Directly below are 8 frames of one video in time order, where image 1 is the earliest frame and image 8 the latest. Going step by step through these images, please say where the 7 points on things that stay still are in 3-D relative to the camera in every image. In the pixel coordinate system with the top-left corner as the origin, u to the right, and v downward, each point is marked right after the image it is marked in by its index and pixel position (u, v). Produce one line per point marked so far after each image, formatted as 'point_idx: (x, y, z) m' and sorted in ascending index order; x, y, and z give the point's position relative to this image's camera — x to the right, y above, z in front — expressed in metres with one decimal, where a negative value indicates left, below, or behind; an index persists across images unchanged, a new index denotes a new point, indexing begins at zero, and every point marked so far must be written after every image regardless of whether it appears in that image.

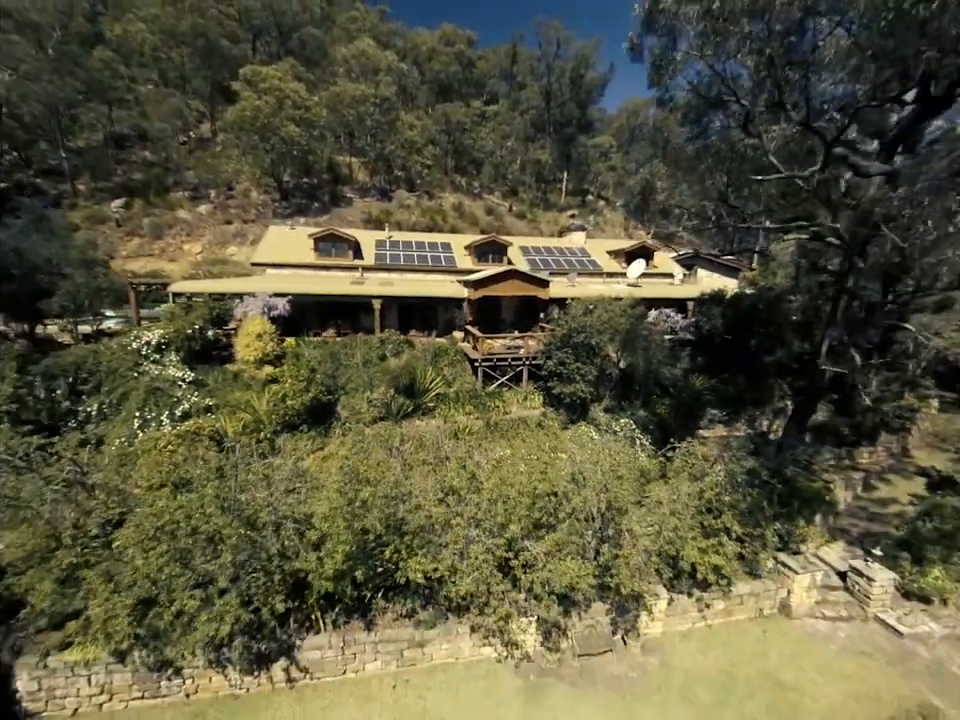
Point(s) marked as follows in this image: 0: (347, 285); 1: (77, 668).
0: (-4.4, +2.5, +16.6) m
1: (-6.0, -4.6, +7.4) m
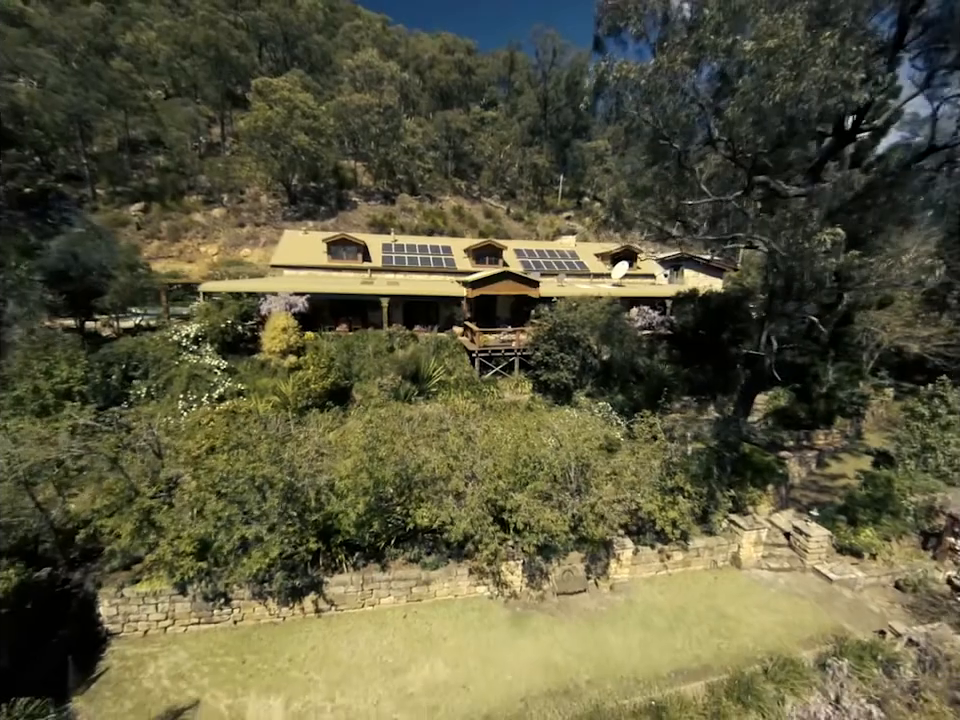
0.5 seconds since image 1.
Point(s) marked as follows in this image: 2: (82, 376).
0: (-4.5, +2.8, +18.3) m
1: (-6.1, -4.4, +9.1) m
2: (-9.4, -0.4, +11.9) m
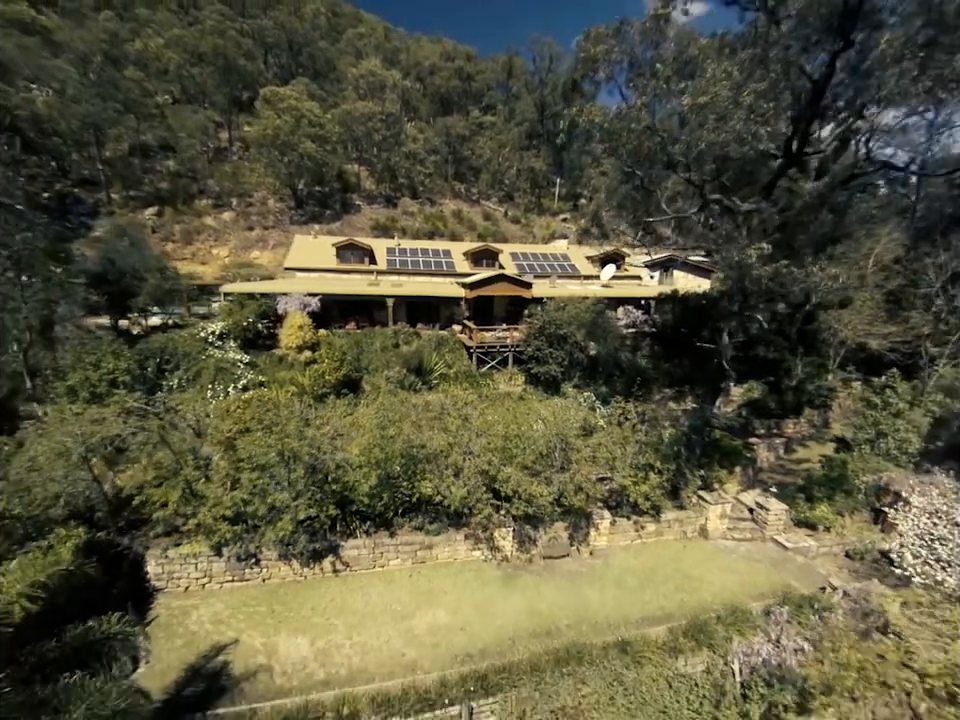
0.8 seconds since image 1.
0: (-4.6, +2.9, +19.8) m
1: (-6.2, -4.2, +10.6) m
2: (-9.5, -0.2, +13.4) m
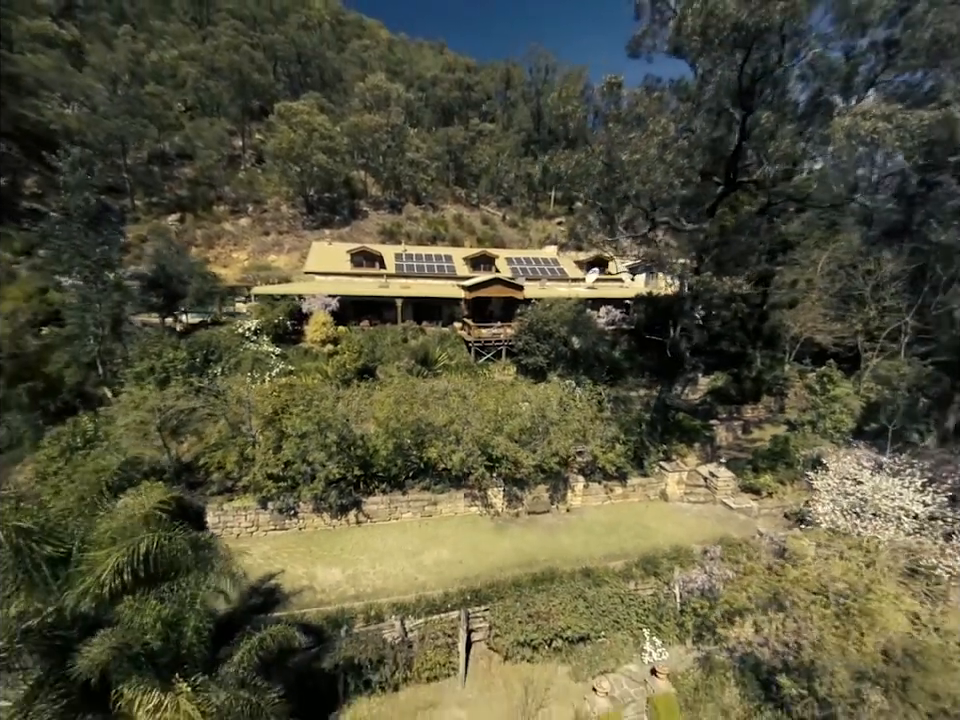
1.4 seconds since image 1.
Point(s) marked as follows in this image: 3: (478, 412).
0: (-4.7, +3.2, +22.3) m
1: (-6.3, -3.9, +13.2) m
2: (-9.6, 0.0, +15.9) m
3: (0.0, -1.5, +14.7) m
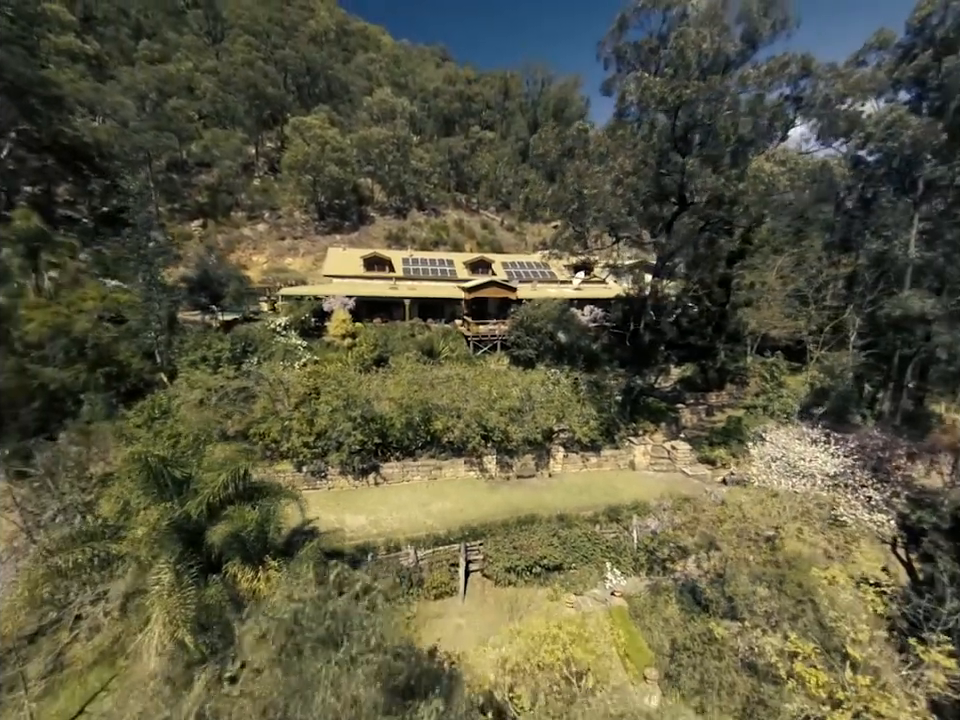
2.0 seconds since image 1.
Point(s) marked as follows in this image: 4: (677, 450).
0: (-4.8, +3.6, +25.3) m
1: (-6.4, -3.6, +16.1) m
2: (-9.7, +0.4, +18.9) m
3: (-0.1, -1.2, +17.6) m
4: (+7.3, -3.3, +18.3) m
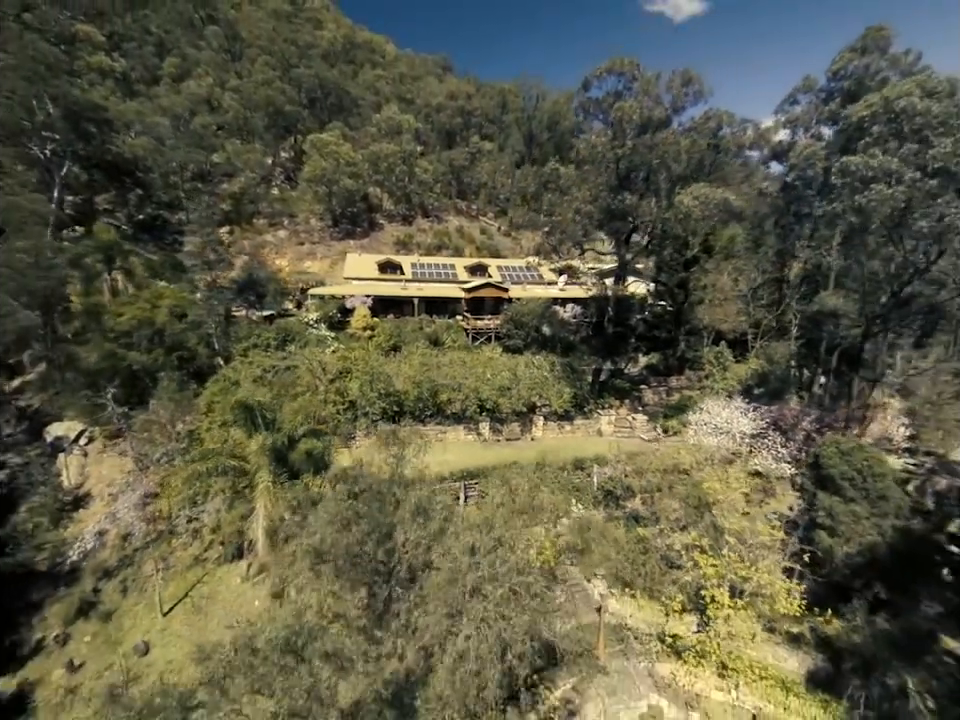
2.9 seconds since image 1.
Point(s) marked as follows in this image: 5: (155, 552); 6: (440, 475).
0: (-4.9, +4.2, +29.6) m
1: (-6.6, -3.0, +20.5) m
2: (-9.9, +1.0, +23.2) m
3: (-0.3, -0.6, +22.0) m
4: (+7.1, -2.8, +22.7) m
5: (-10.8, -6.4, +16.7) m
6: (-1.5, -4.3, +18.5) m
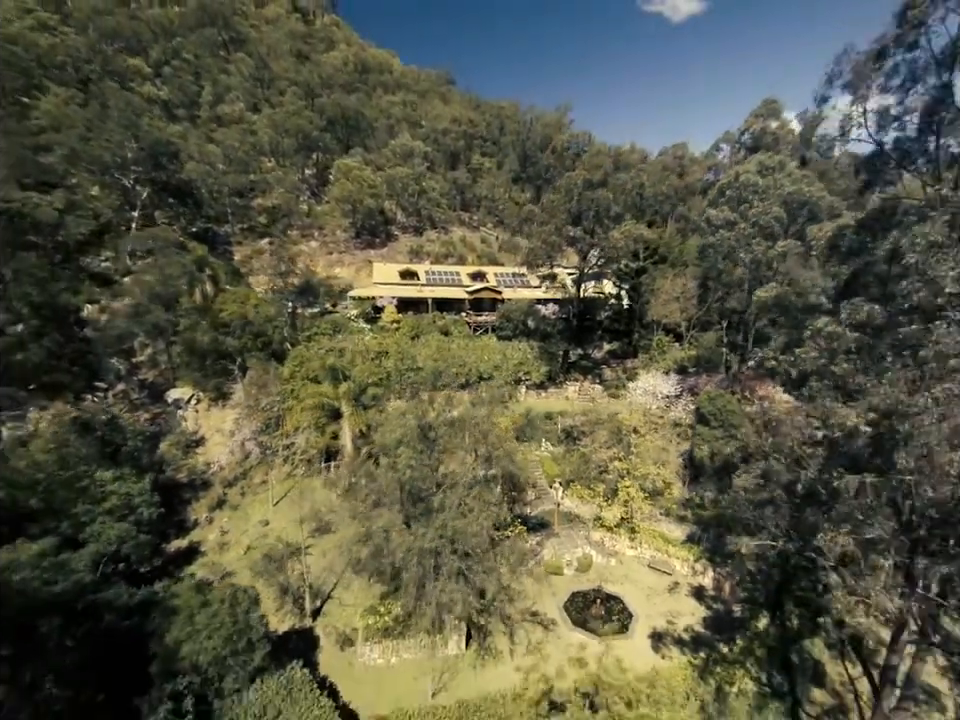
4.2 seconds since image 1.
0: (-4.9, +5.1, +37.7) m
1: (-6.7, -2.0, +28.6) m
2: (-9.9, +2.0, +31.4) m
3: (-0.3, +0.3, +30.1) m
4: (+7.1, -1.8, +30.8) m
5: (-10.9, -5.5, +24.8) m
6: (-1.6, -3.3, +26.6) m
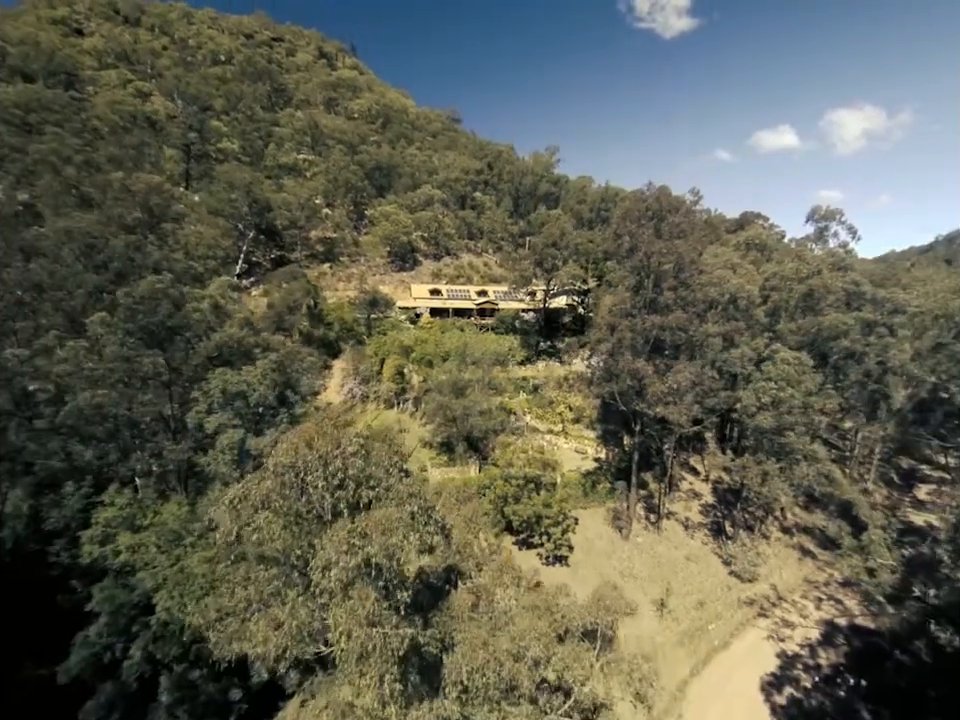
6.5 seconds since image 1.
0: (-4.5, +6.4, +56.5) m
1: (-6.3, -0.6, +47.3) m
2: (-9.5, +3.3, +50.1) m
3: (+0.1, +1.7, +48.8) m
4: (+7.4, -0.5, +49.5) m
5: (-10.5, -4.0, +43.4) m
6: (-1.2, -1.9, +45.3) m
